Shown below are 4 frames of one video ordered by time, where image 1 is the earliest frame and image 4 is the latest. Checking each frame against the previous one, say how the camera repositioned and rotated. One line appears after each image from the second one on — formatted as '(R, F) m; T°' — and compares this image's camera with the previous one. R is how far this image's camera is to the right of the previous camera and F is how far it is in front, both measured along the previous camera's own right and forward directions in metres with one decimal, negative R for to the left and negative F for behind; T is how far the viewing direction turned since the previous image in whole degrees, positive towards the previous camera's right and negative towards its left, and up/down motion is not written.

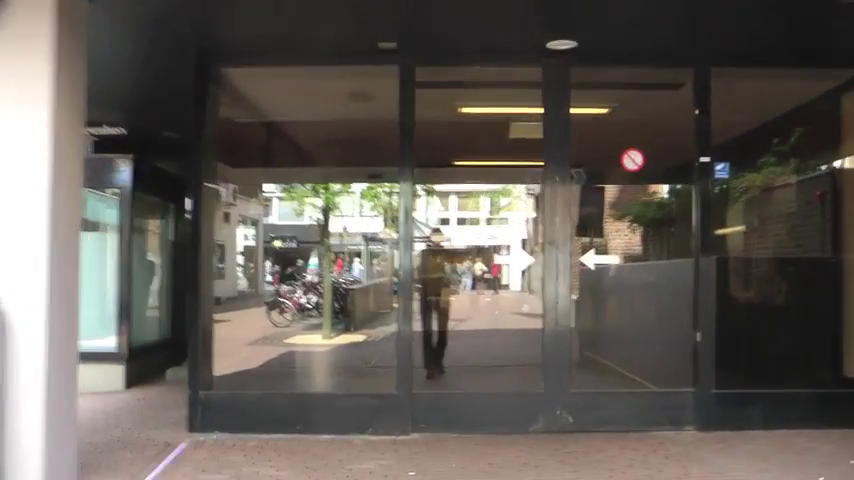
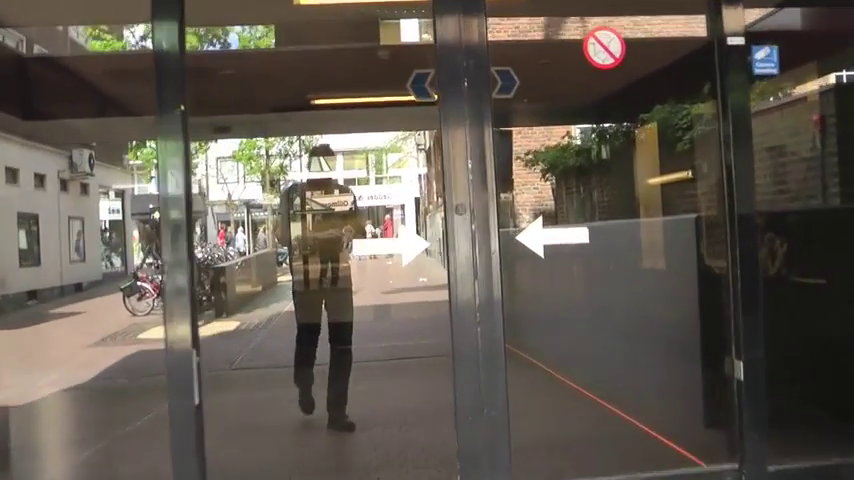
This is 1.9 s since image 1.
(+0.2, +1.7) m; +5°
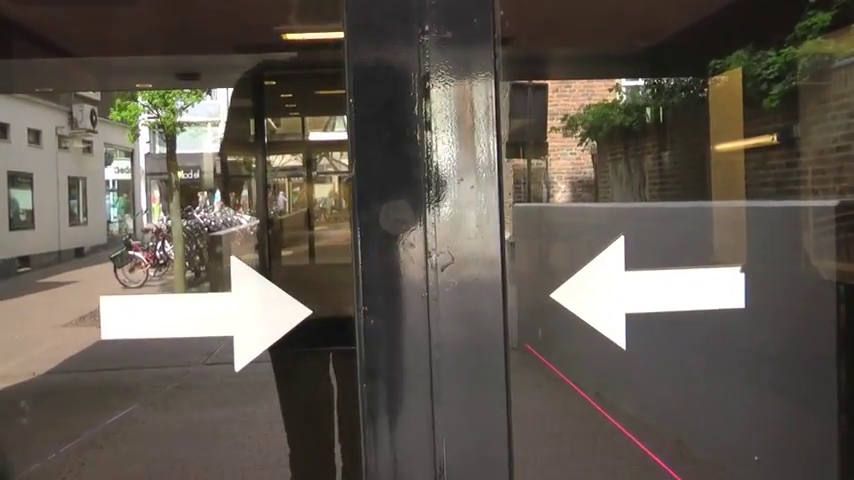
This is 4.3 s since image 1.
(+0.1, +1.2) m; -2°
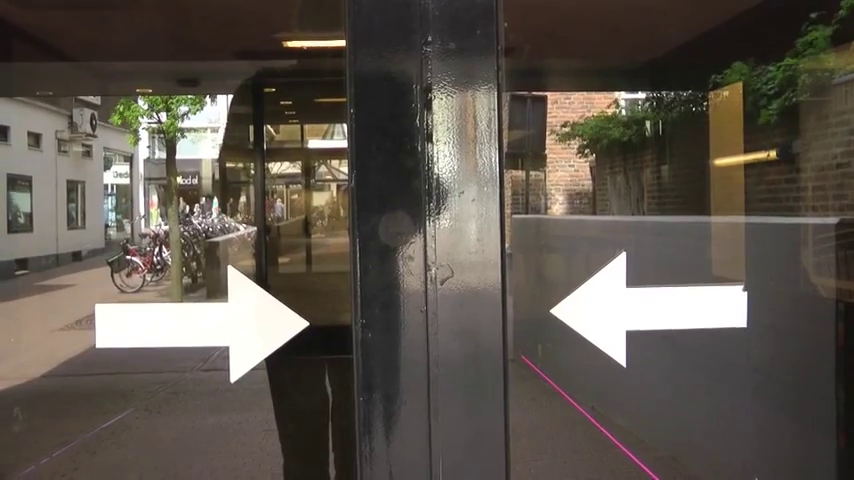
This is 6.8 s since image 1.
(0.0, 0.0) m; 0°
